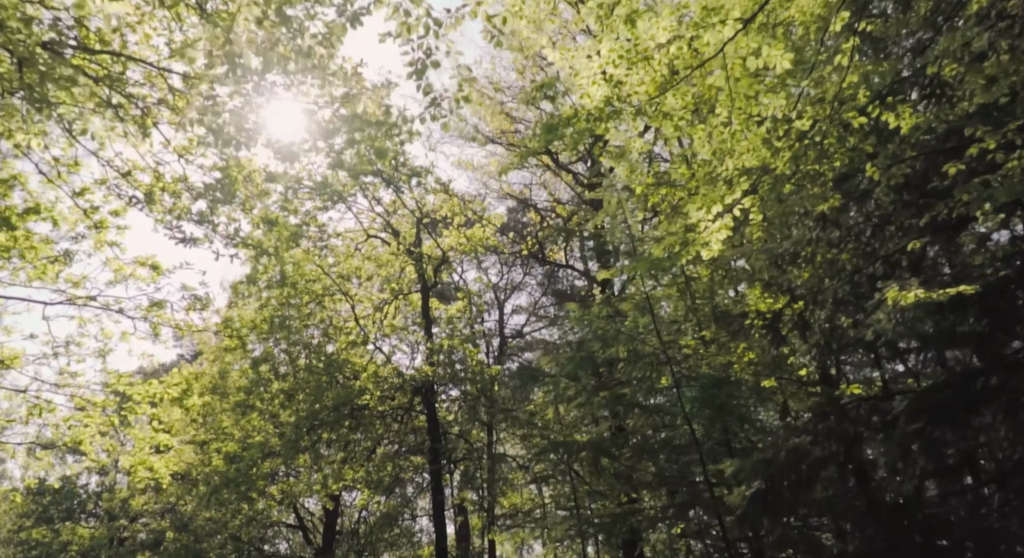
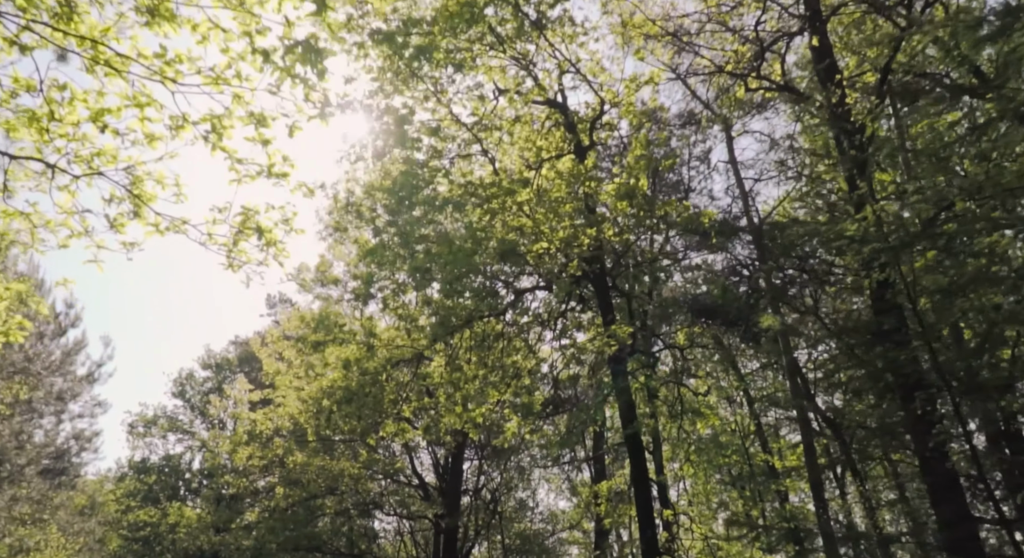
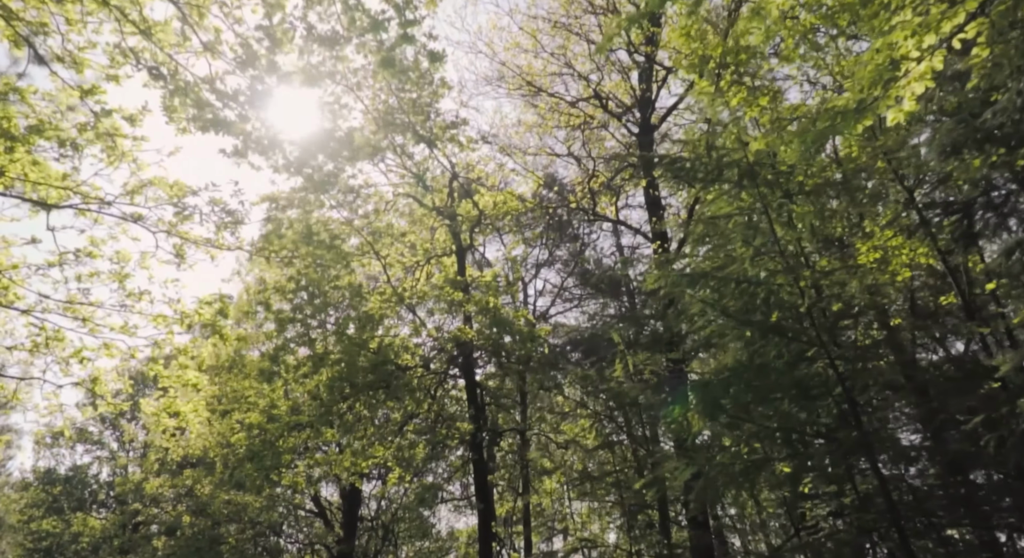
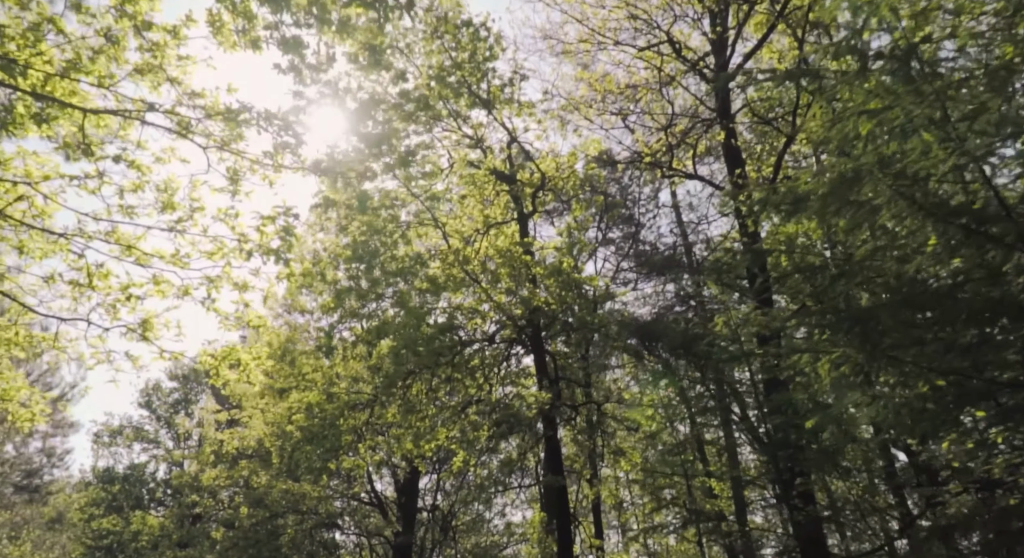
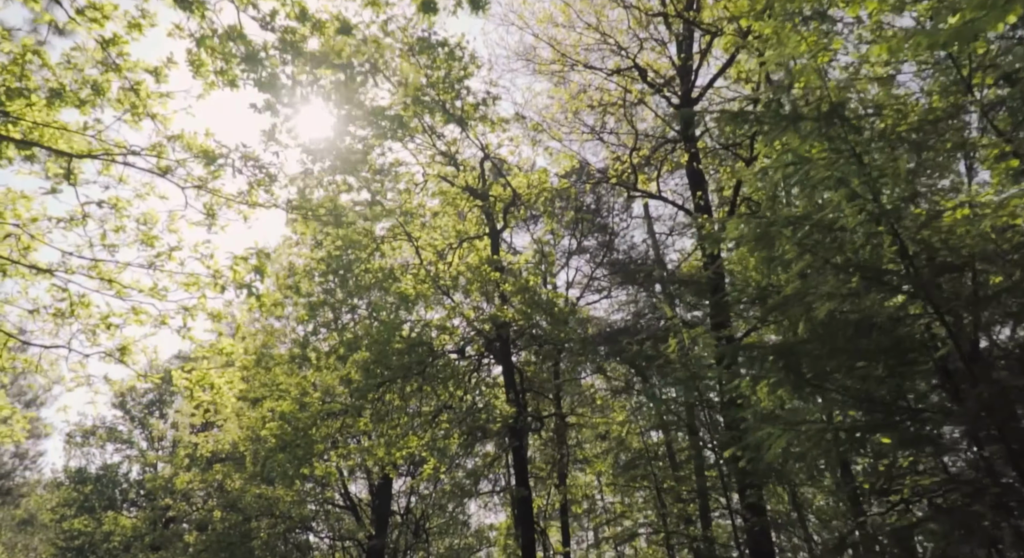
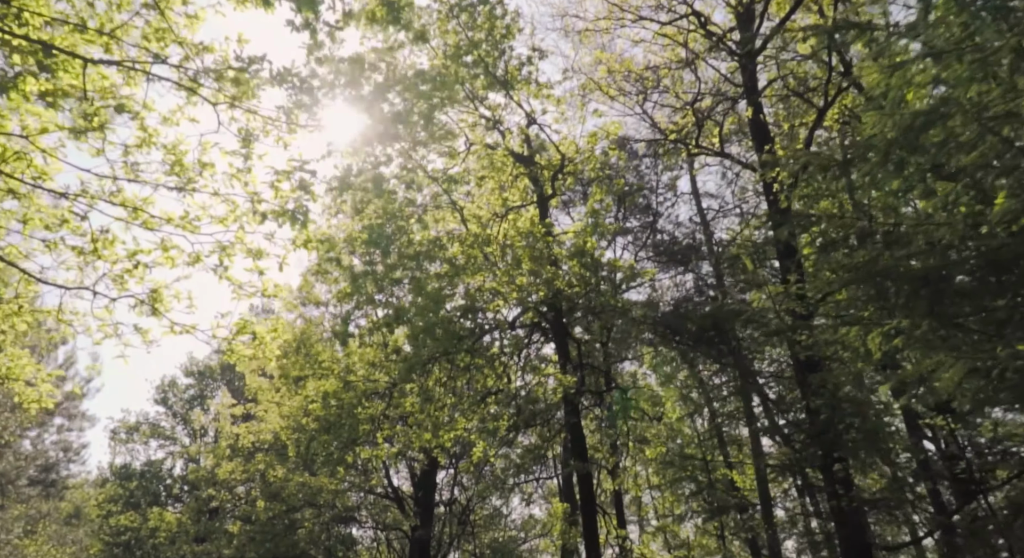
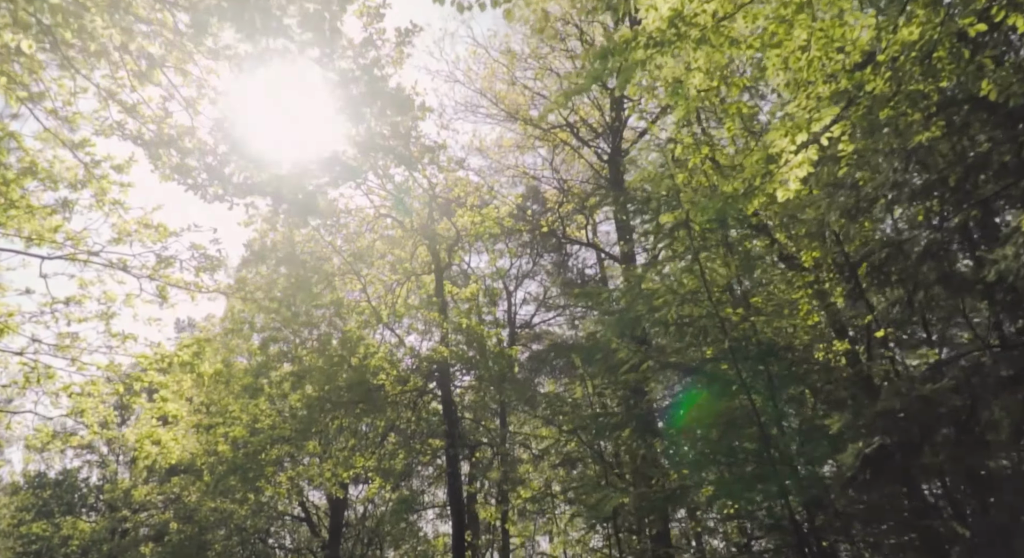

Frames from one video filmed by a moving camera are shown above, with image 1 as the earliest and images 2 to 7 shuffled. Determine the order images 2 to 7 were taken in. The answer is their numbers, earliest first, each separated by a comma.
7, 3, 5, 4, 6, 2
